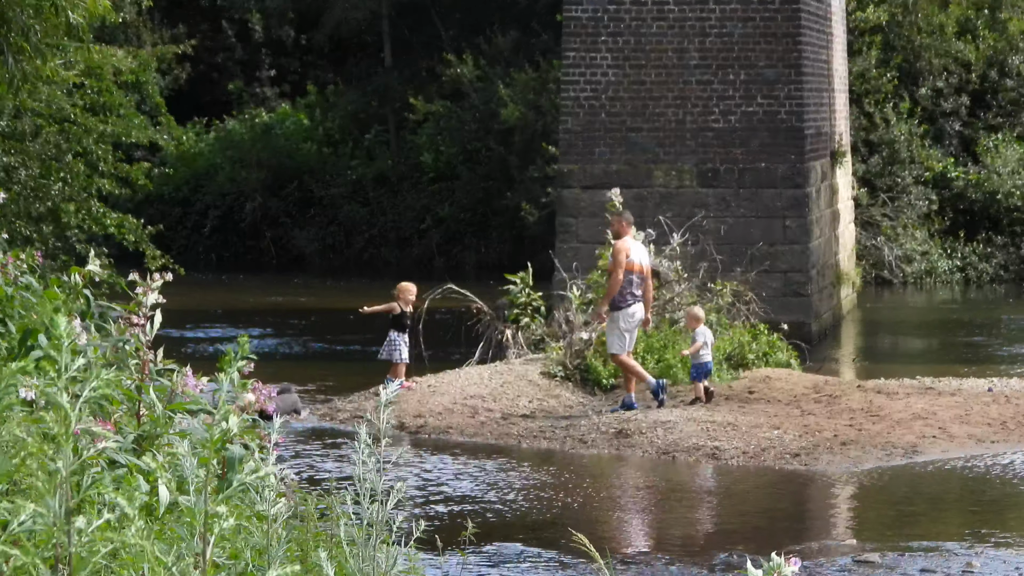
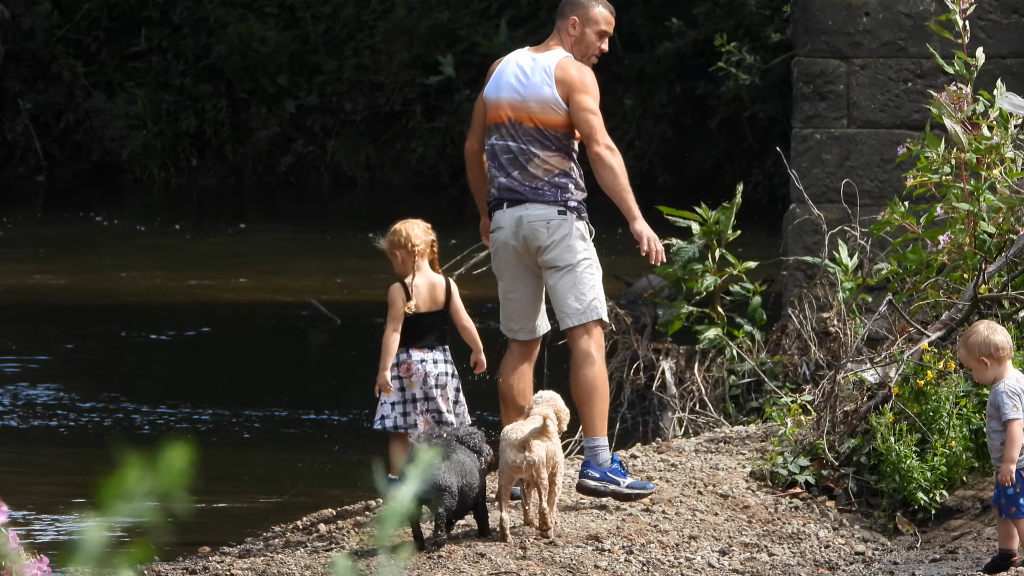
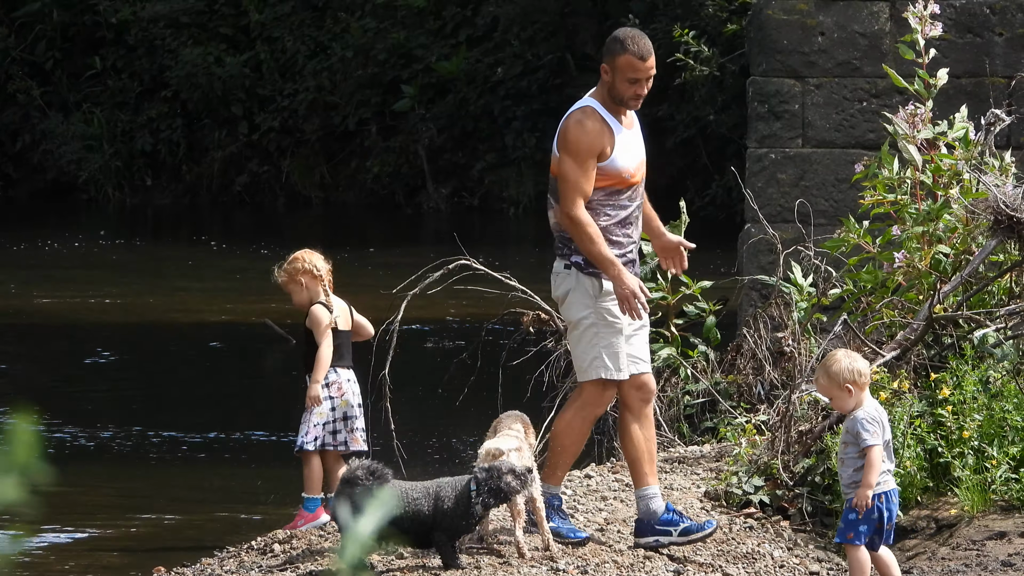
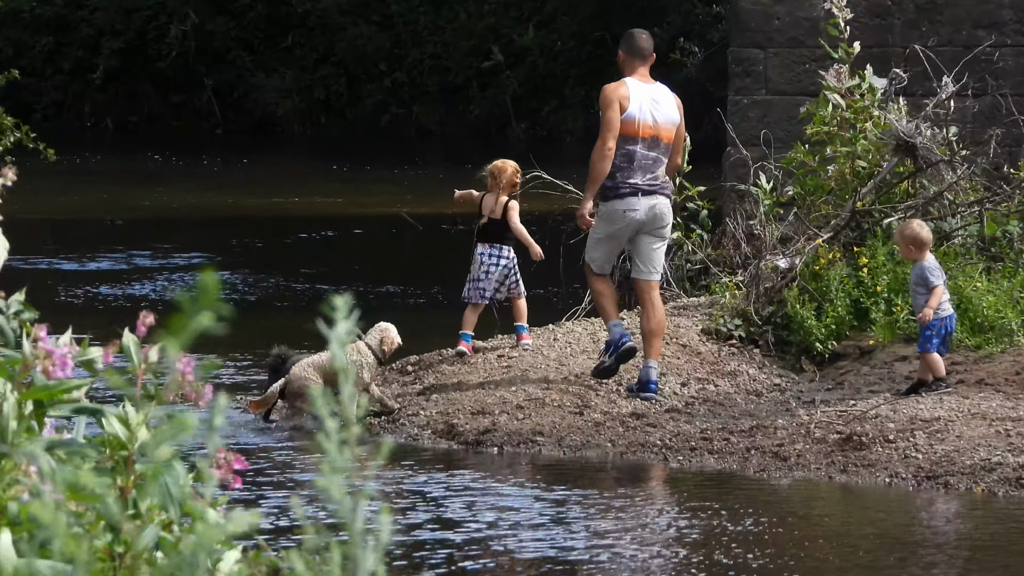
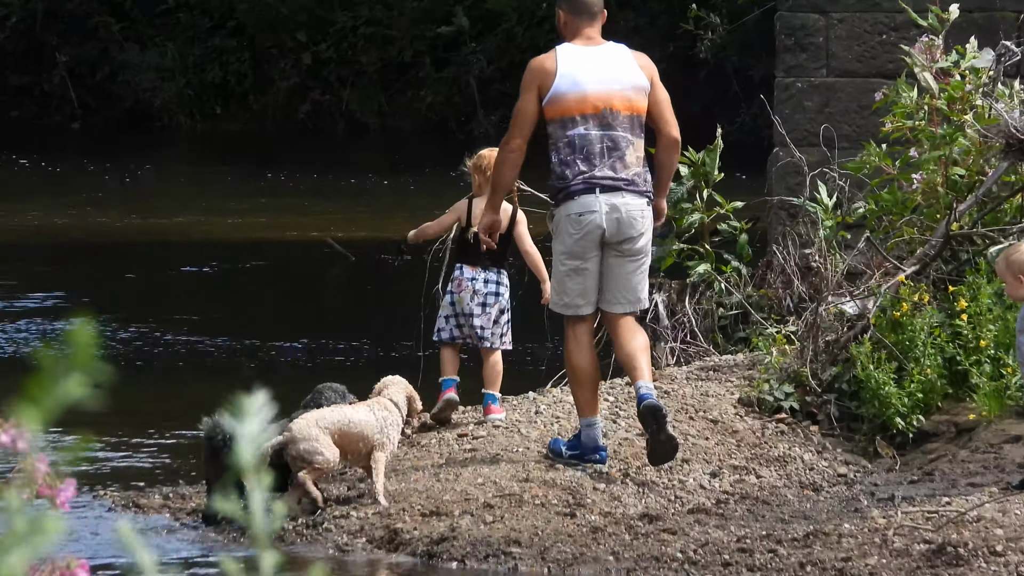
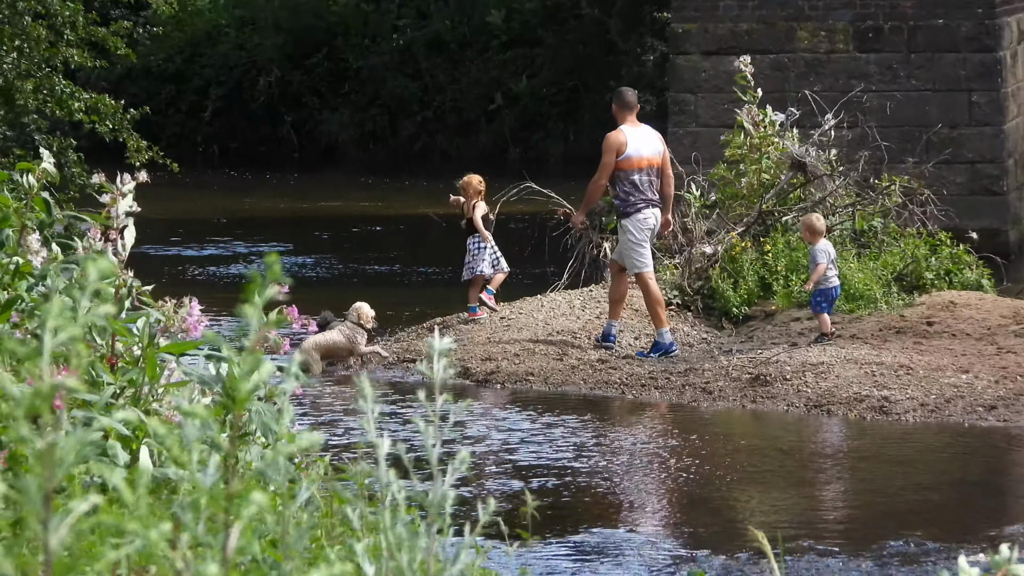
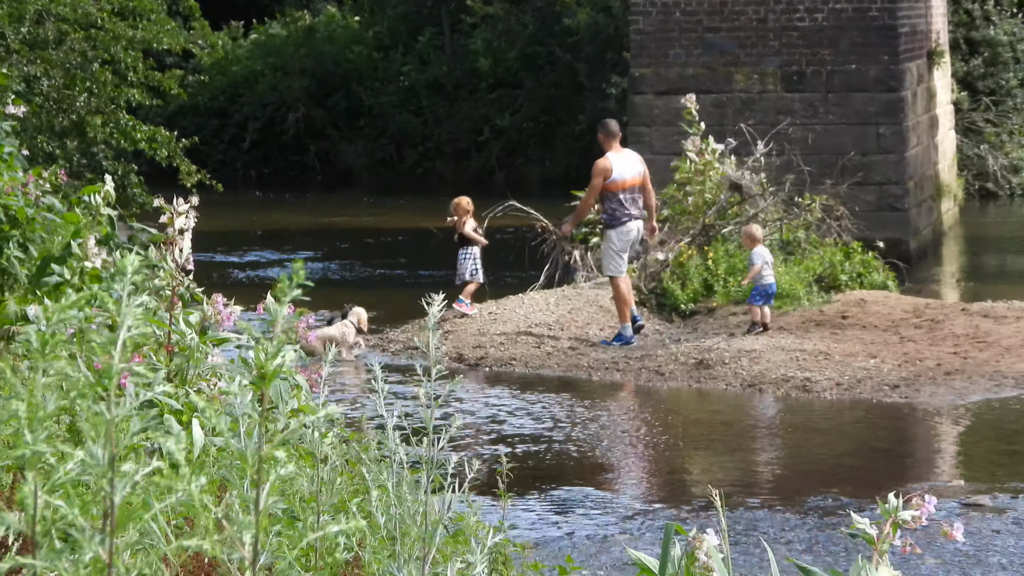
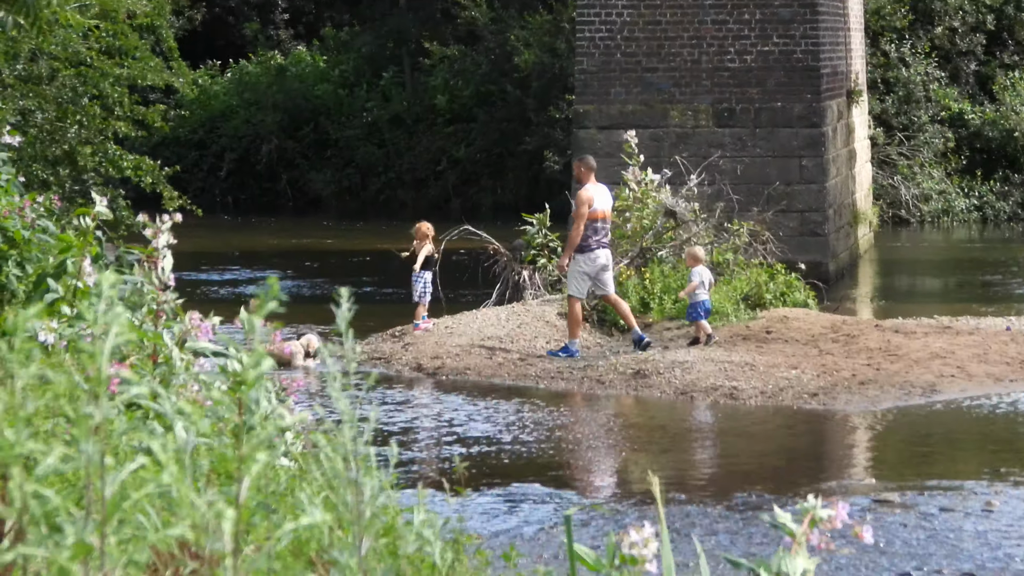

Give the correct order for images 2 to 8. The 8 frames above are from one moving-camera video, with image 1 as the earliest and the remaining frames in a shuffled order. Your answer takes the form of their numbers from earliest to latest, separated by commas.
8, 7, 6, 4, 5, 2, 3
